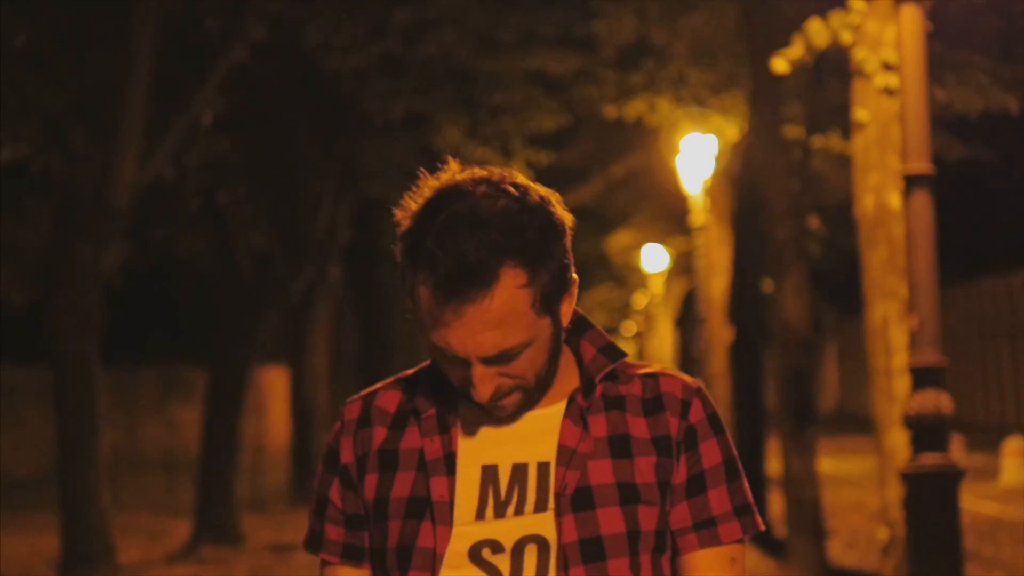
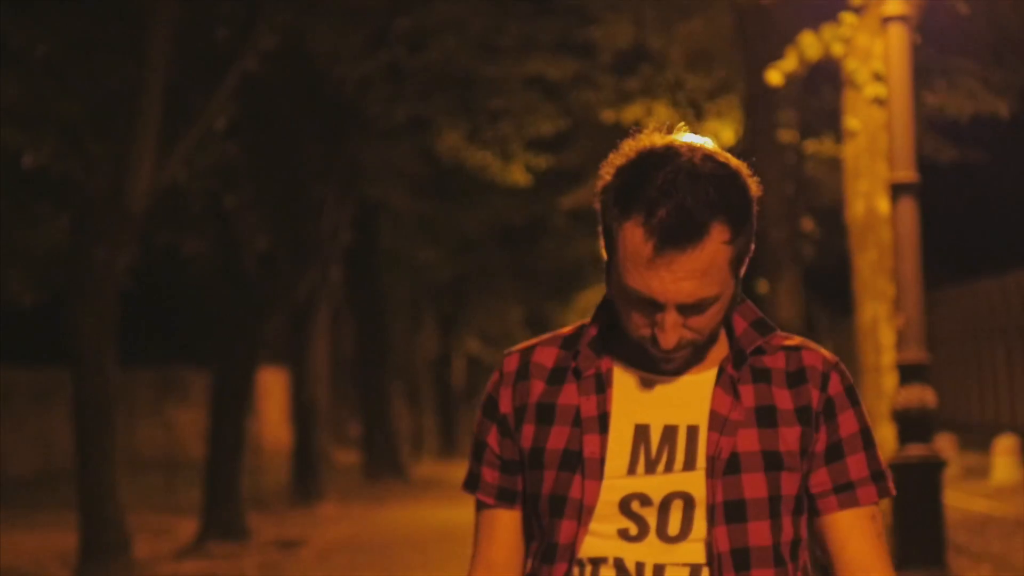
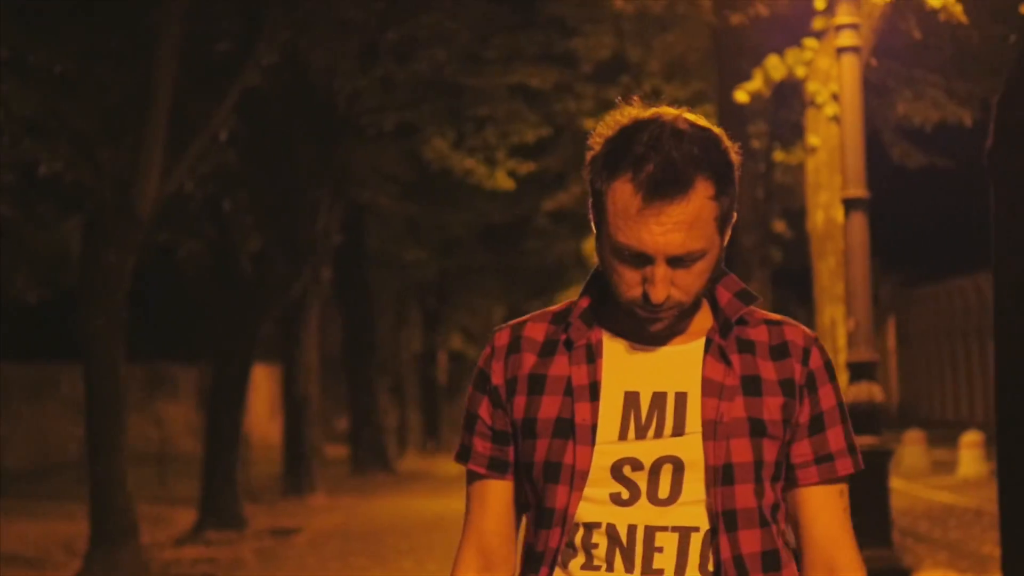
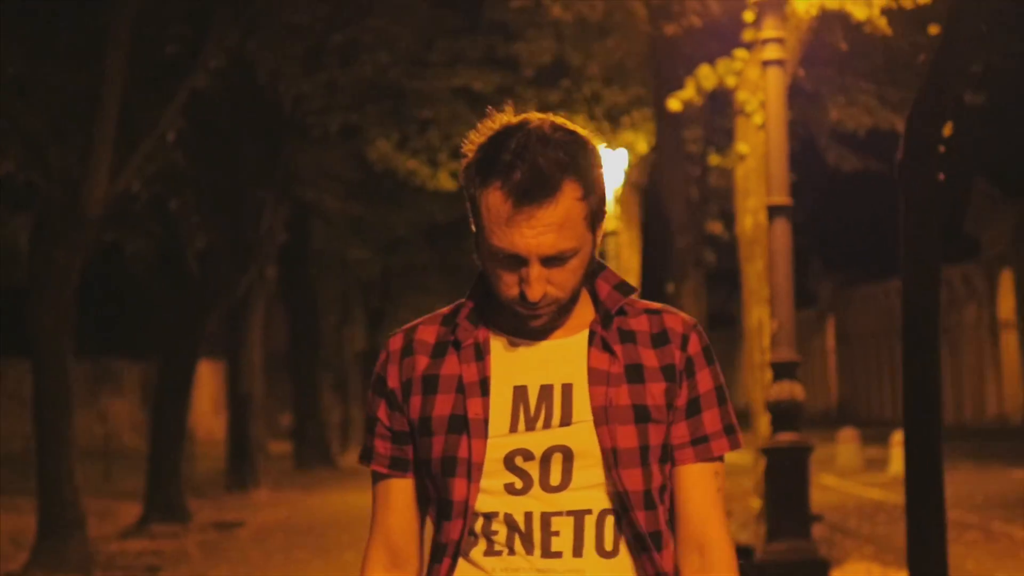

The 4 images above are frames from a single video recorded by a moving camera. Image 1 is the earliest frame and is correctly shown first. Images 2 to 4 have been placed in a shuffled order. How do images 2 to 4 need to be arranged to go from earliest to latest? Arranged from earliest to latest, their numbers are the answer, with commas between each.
2, 3, 4
